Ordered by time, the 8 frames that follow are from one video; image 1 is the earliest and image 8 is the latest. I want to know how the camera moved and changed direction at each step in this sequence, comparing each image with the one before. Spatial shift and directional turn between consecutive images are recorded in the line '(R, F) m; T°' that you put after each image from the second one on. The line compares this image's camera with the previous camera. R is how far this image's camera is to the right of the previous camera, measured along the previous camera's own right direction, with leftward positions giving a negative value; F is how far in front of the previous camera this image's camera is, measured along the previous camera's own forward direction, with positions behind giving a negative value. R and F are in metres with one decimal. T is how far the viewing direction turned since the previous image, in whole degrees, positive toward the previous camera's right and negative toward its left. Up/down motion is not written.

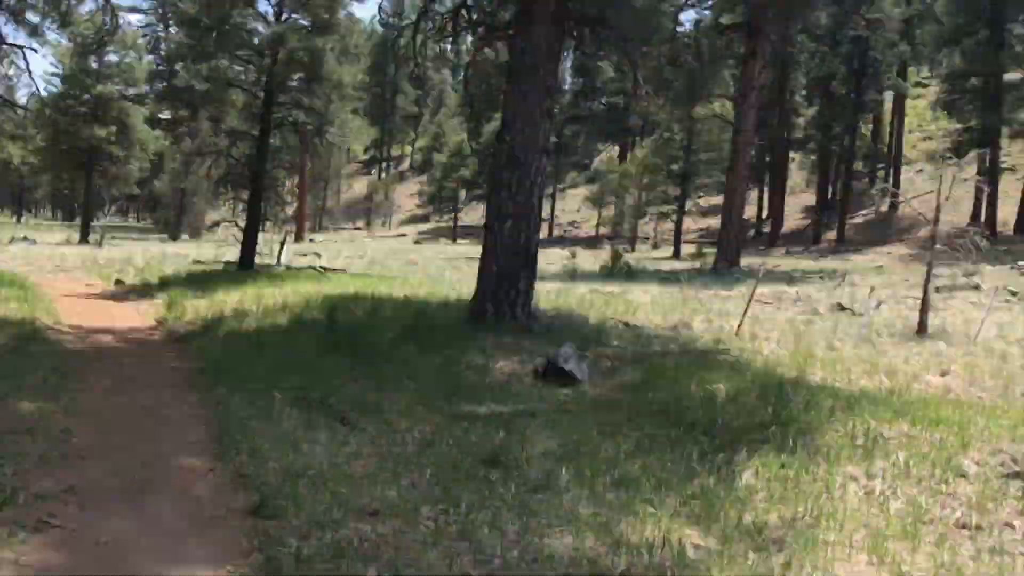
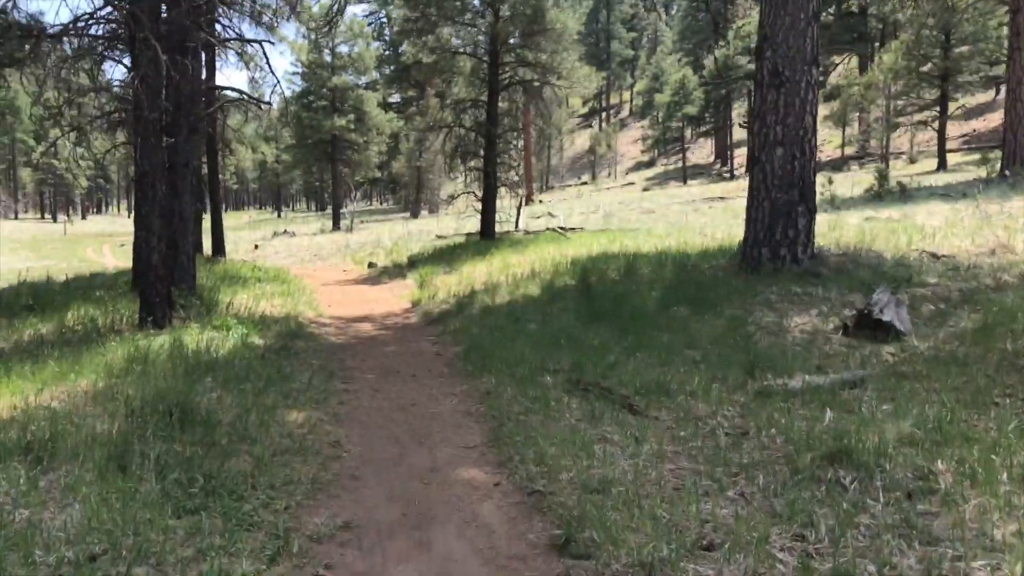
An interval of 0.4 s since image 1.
(-0.5, +1.1) m; -16°
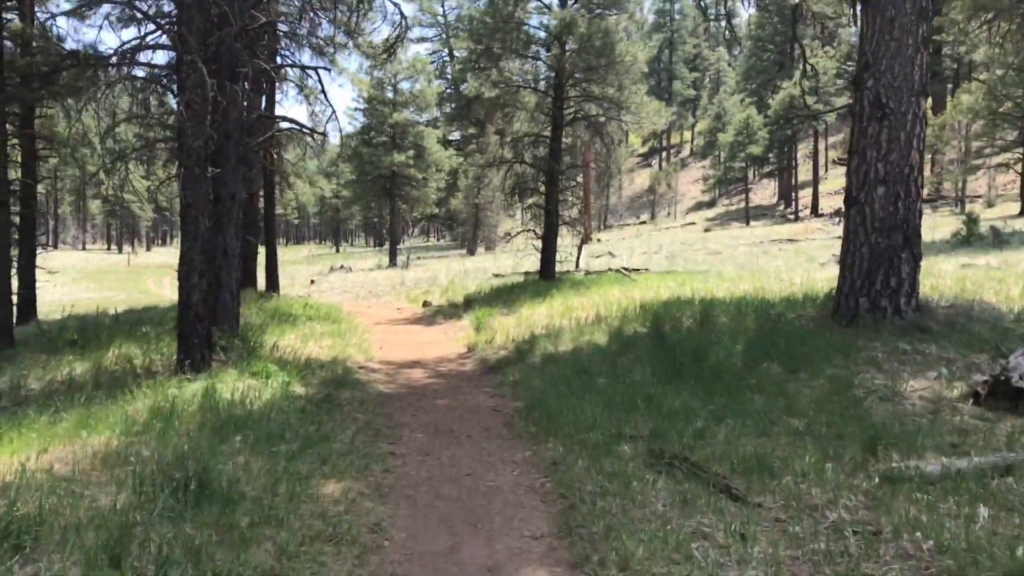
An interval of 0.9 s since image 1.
(-0.1, +0.8) m; -4°
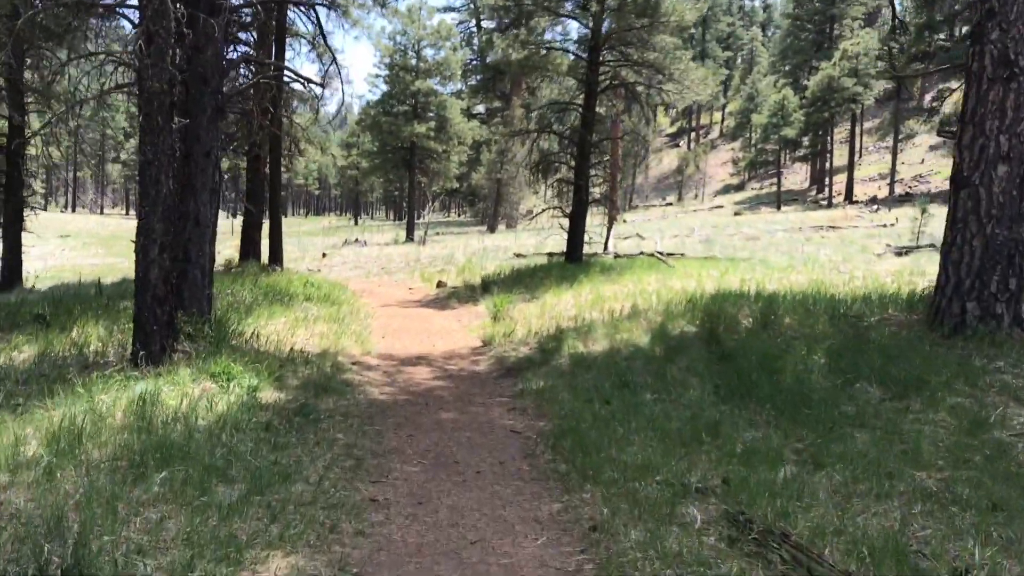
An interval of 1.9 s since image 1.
(-0.1, +1.6) m; -1°
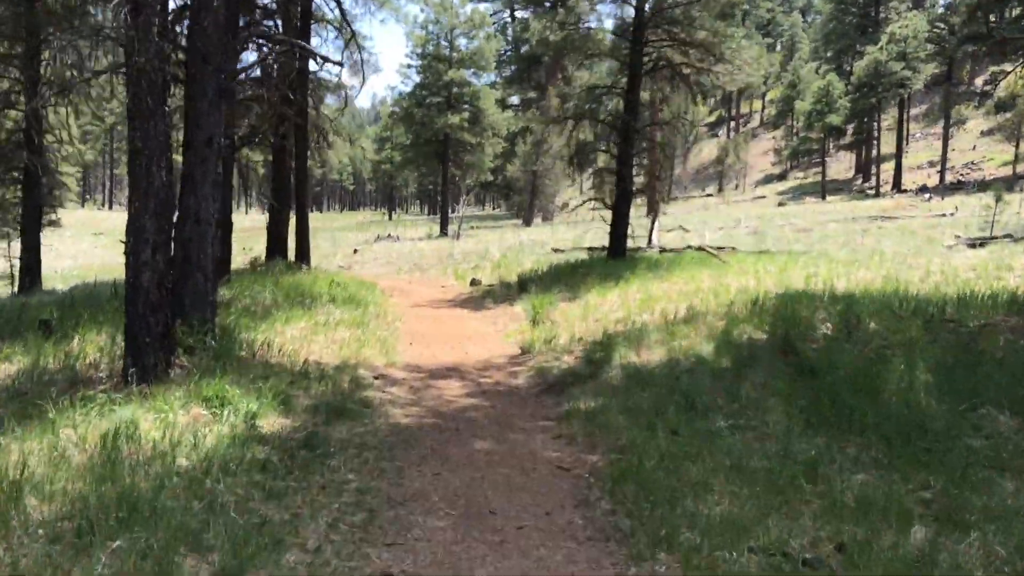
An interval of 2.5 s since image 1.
(-0.1, +1.0) m; -2°
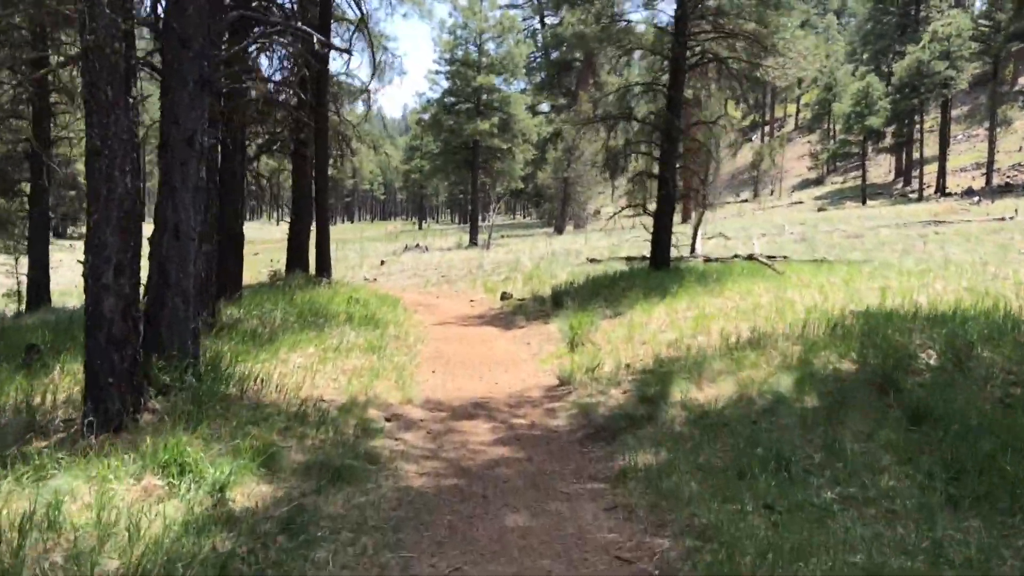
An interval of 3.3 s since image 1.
(0.0, +1.2) m; -2°
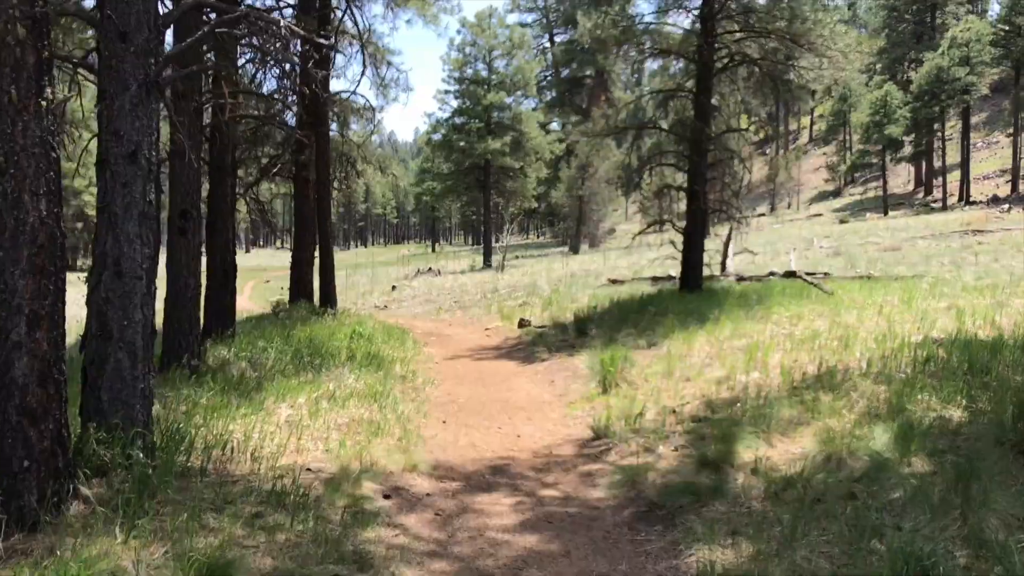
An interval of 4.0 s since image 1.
(0.0, +1.2) m; -1°
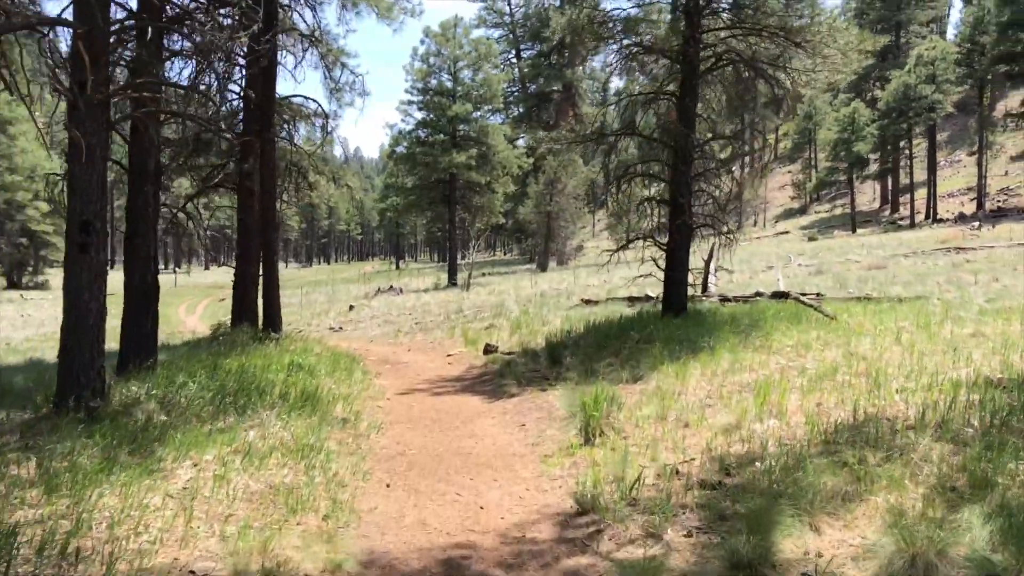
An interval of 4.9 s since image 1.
(0.0, +1.4) m; +2°
